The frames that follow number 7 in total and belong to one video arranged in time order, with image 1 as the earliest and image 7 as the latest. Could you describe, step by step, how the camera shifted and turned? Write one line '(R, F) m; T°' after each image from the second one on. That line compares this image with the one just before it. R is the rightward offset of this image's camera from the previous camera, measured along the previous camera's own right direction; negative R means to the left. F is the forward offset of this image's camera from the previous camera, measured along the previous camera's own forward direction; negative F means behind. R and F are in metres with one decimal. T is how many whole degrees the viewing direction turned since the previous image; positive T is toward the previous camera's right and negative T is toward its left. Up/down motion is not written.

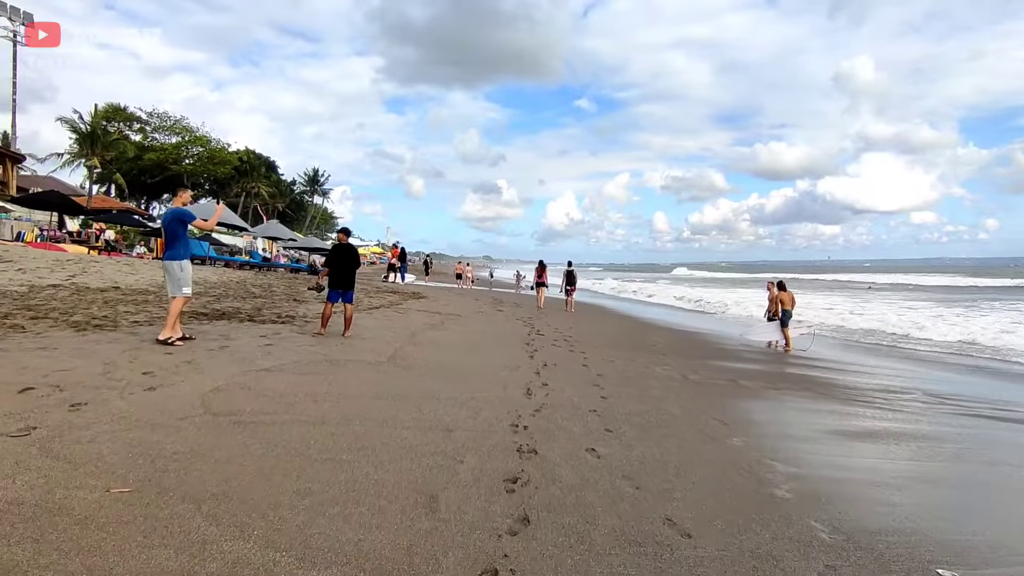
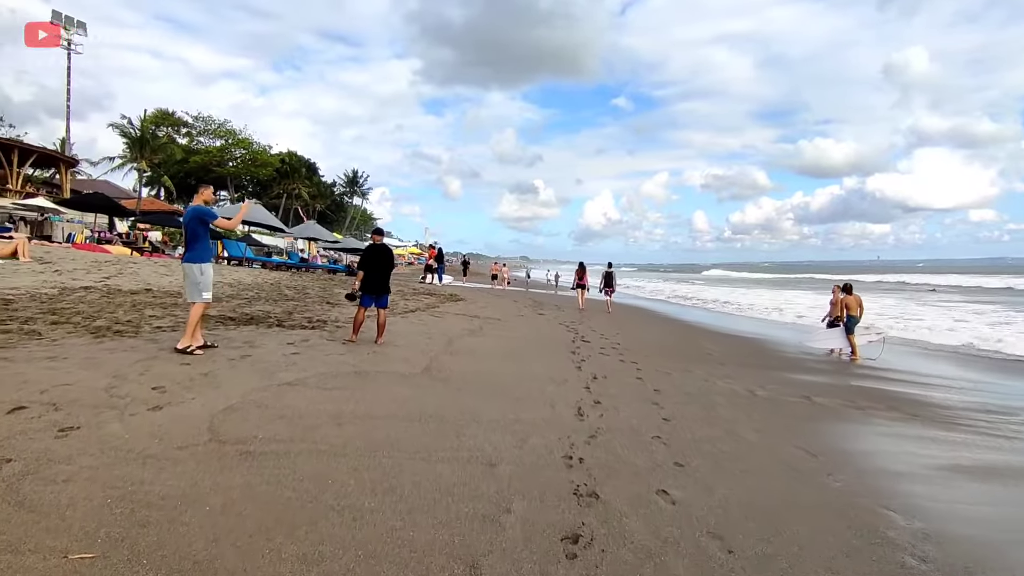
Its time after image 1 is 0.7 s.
(-0.1, +0.7) m; -4°
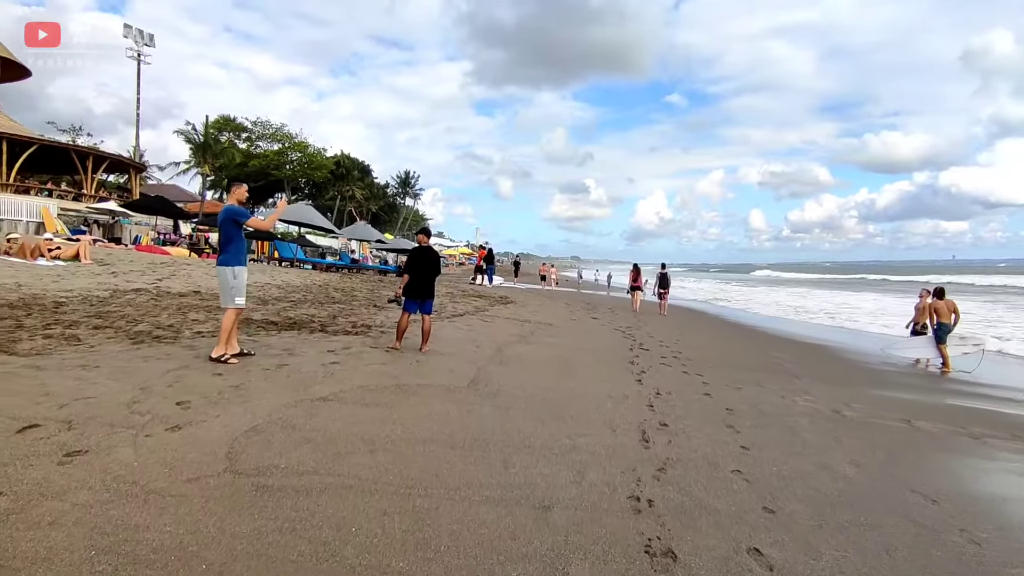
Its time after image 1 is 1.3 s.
(0.0, +0.6) m; -5°
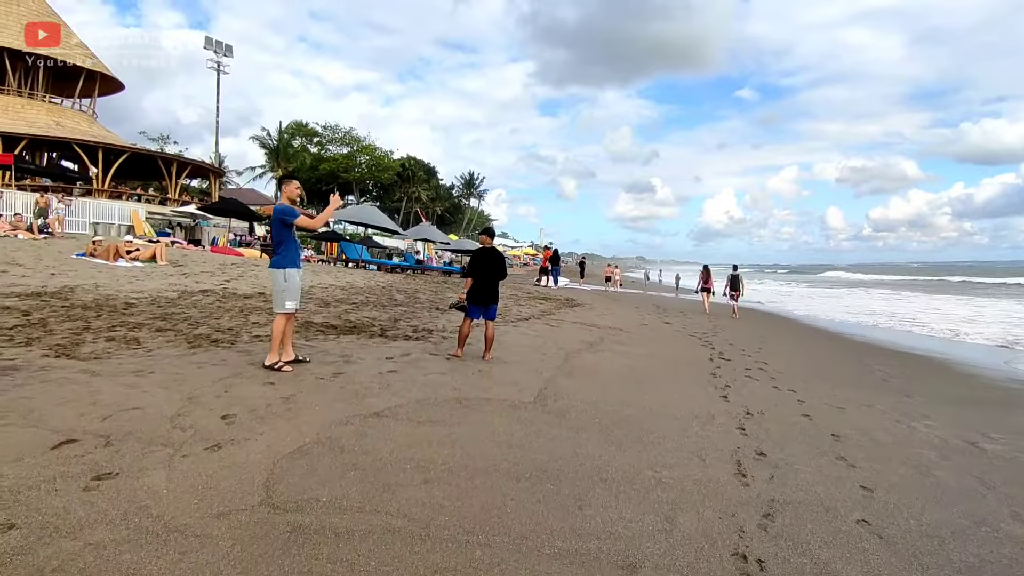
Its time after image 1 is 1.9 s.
(-0.1, +0.5) m; -6°
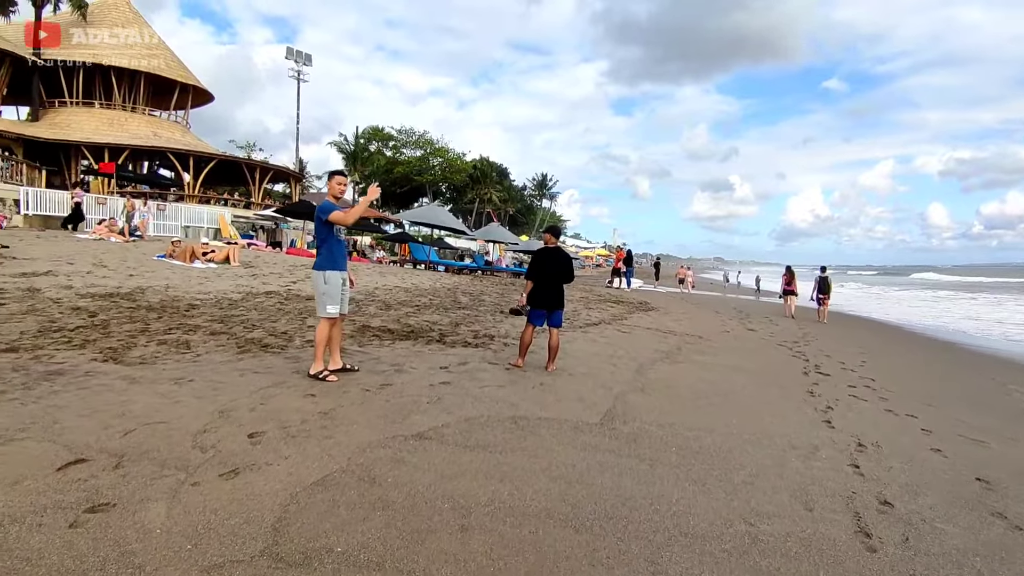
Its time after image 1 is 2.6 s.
(+0.1, +0.6) m; -7°
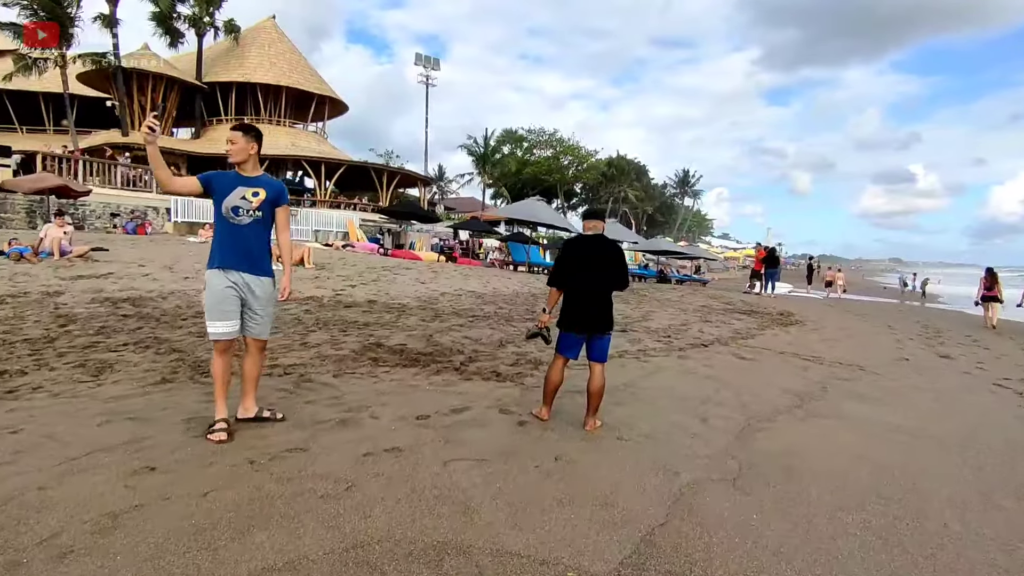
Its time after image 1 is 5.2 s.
(+0.8, +2.2) m; -14°
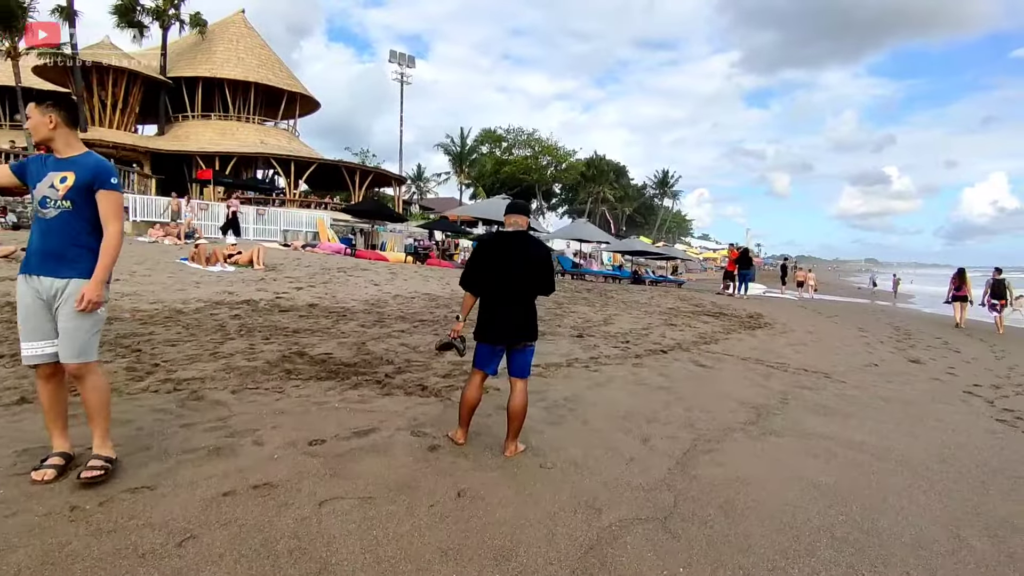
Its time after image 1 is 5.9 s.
(+0.4, +0.5) m; +2°
